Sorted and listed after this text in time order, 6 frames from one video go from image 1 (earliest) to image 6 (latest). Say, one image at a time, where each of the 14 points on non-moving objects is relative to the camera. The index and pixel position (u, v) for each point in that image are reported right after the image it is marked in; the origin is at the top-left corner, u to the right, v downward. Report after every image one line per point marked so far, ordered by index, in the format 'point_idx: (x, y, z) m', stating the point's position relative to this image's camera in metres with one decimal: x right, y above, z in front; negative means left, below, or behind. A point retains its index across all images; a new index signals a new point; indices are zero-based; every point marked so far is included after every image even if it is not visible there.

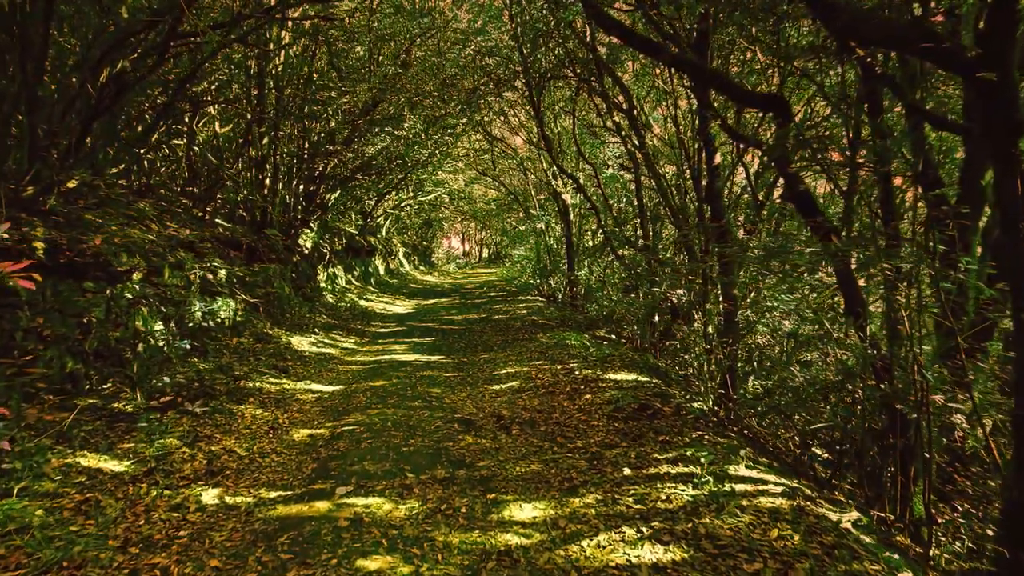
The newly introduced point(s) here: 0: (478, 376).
0: (-0.7, -2.1, +10.9) m
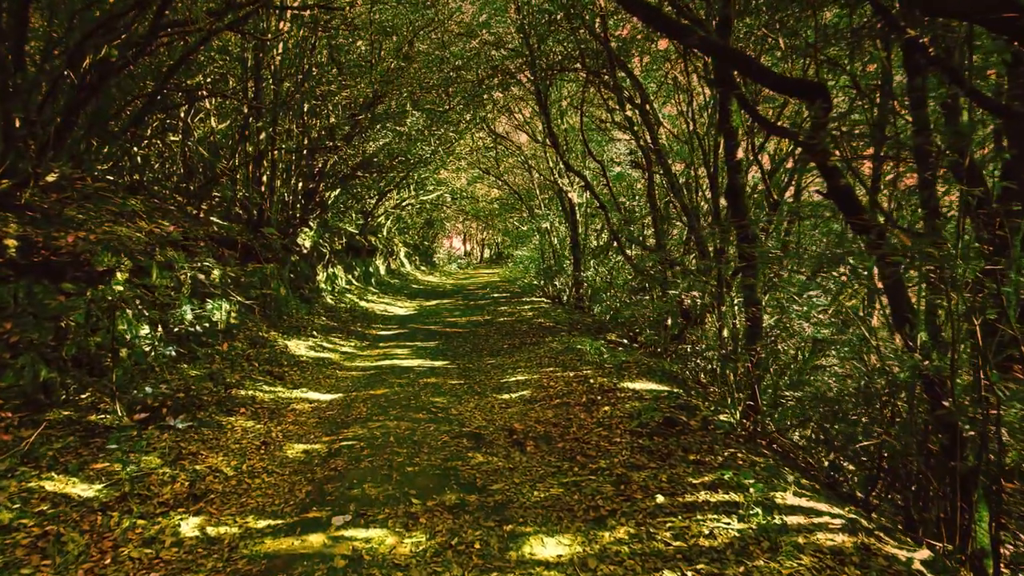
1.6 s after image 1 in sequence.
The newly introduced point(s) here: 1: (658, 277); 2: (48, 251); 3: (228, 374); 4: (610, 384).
0: (-0.5, -2.2, +10.3) m
1: (+3.7, +0.2, +12.1) m
2: (-6.3, +0.5, +6.4) m
3: (-5.4, -1.7, +9.1) m
4: (+1.9, -1.9, +9.1) m
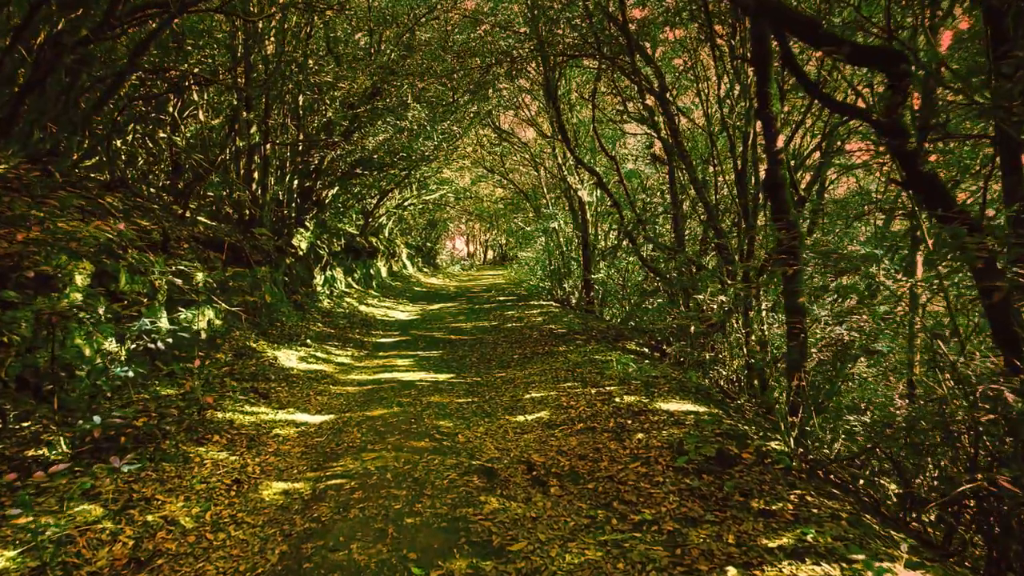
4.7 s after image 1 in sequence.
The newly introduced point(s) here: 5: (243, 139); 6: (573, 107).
0: (-0.3, -2.3, +9.3) m
1: (+4.0, +0.1, +11.1) m
2: (-6.1, +0.4, +5.5) m
3: (-5.2, -1.8, +8.1) m
4: (+2.2, -2.0, +8.0) m
5: (-8.0, +4.4, +14.1) m
6: (+2.4, +7.1, +18.5) m
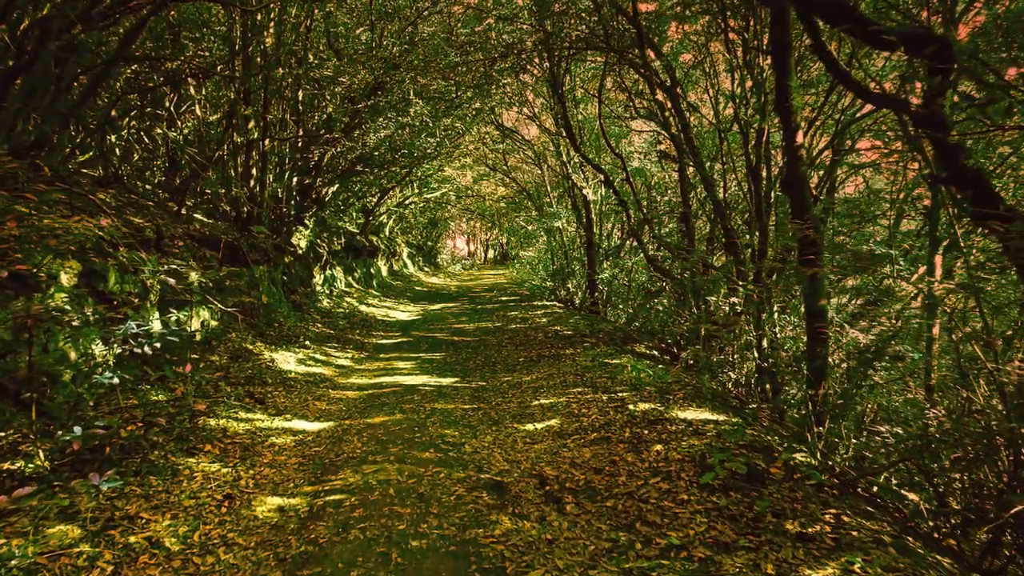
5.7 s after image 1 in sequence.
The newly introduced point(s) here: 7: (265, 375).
0: (-0.2, -2.3, +8.9) m
1: (+4.1, +0.1, +10.7) m
2: (-6.0, +0.4, +5.1) m
3: (-5.1, -1.8, +7.7) m
4: (+2.3, -2.0, +7.7) m
5: (-7.8, +4.4, +13.7) m
6: (+2.5, +7.1, +18.1) m
7: (-5.0, -1.7, +9.5) m
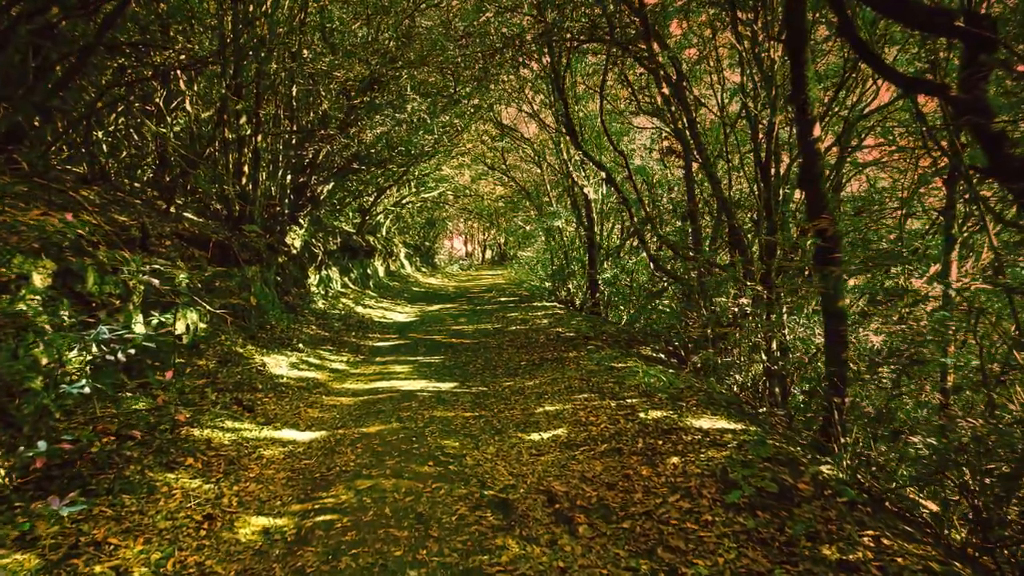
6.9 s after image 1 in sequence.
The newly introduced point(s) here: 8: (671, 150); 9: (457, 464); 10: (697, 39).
0: (-0.1, -2.3, +8.5) m
1: (+4.1, +0.1, +10.3) m
2: (-5.9, +0.4, +4.7) m
3: (-5.0, -1.8, +7.3) m
4: (+2.4, -2.0, +7.3) m
5: (-7.8, +4.4, +13.2) m
6: (+2.5, +7.0, +17.7) m
7: (-4.9, -1.7, +9.1) m
8: (+4.6, +4.0, +13.7) m
9: (-0.8, -2.4, +6.7) m
10: (+4.7, +6.4, +12.1) m
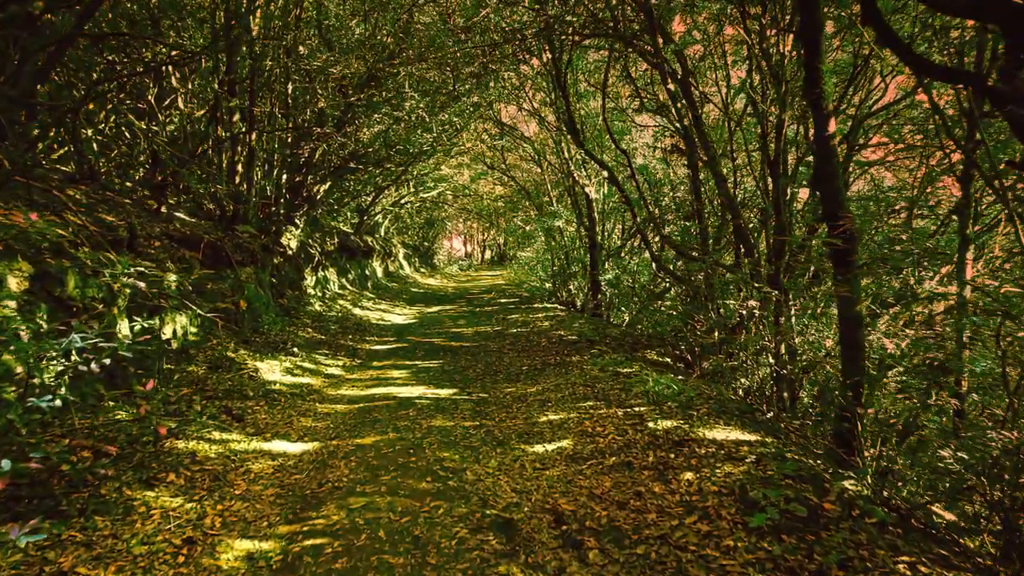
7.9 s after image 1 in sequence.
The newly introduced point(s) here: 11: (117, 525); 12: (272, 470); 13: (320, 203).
0: (-0.1, -2.4, +8.2) m
1: (+4.2, +0.1, +10.0) m
2: (-5.9, +0.3, +4.3) m
3: (-5.0, -1.9, +7.0) m
4: (+2.4, -2.1, +7.0) m
5: (-7.8, +4.4, +12.9) m
6: (+2.5, +7.0, +17.4) m
7: (-4.9, -1.8, +8.7) m
8: (+4.6, +3.9, +13.4) m
9: (-0.8, -2.5, +6.4) m
10: (+4.7, +6.3, +11.8) m
11: (-4.1, -2.4, +5.0) m
12: (-3.3, -2.5, +6.6) m
13: (-7.8, +3.4, +19.1) m
